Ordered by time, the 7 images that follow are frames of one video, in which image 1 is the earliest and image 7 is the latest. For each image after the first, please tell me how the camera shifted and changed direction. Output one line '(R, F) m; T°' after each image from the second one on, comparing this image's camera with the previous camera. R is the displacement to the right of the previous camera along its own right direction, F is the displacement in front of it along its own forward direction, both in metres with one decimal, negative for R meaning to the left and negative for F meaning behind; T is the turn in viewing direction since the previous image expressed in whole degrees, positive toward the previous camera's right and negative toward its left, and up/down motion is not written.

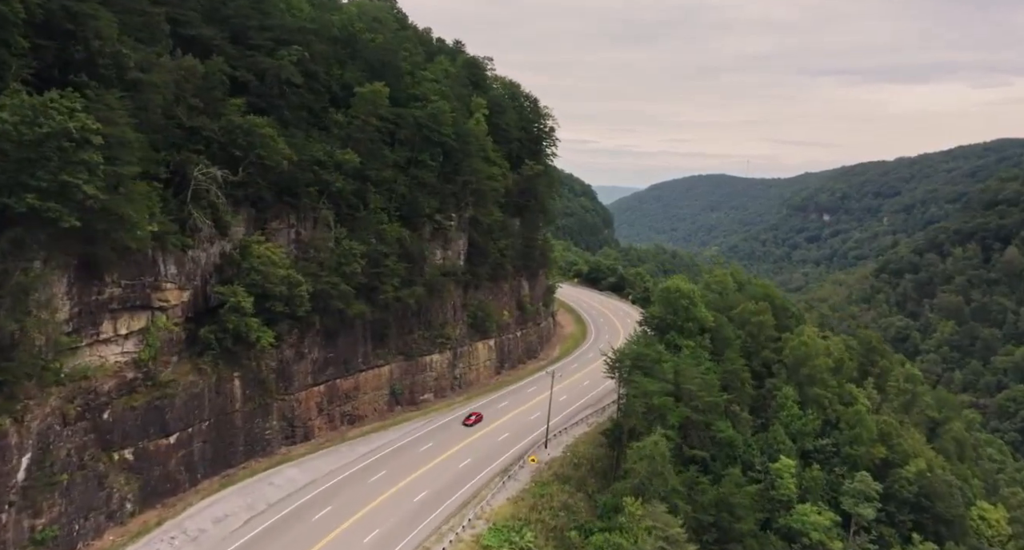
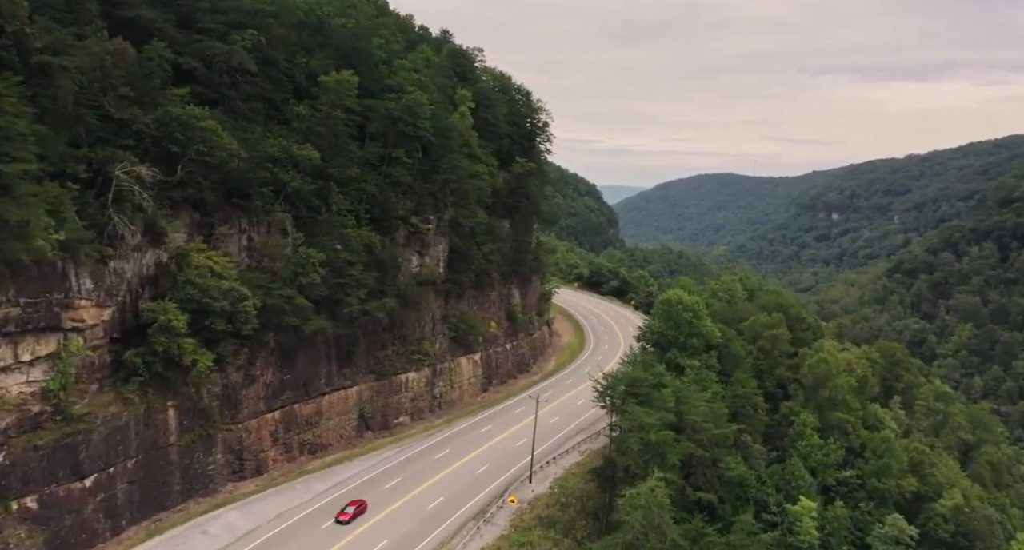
(+1.4, +5.4) m; -1°
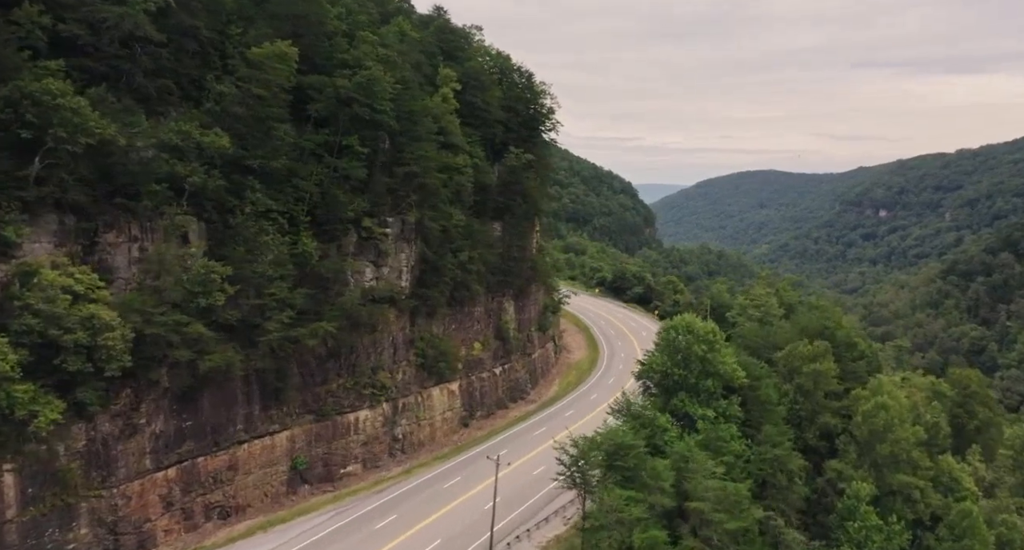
(+3.1, +9.3) m; -3°
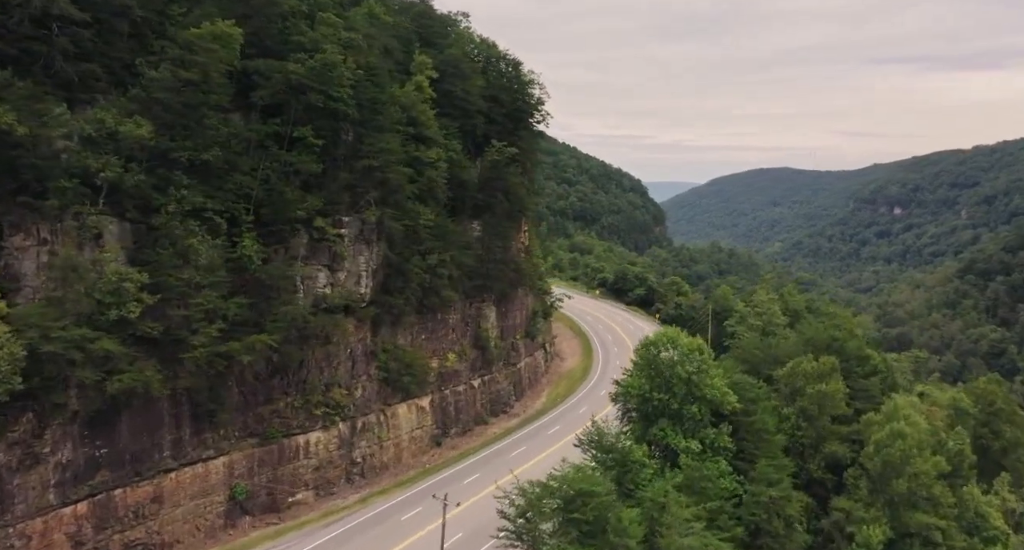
(+1.8, +4.2) m; -1°
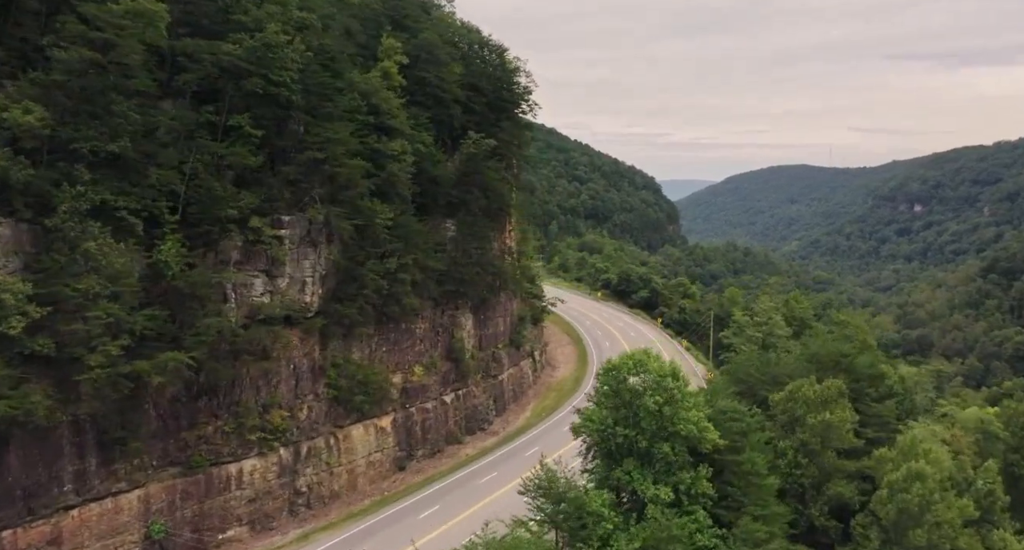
(+2.1, +4.3) m; -1°
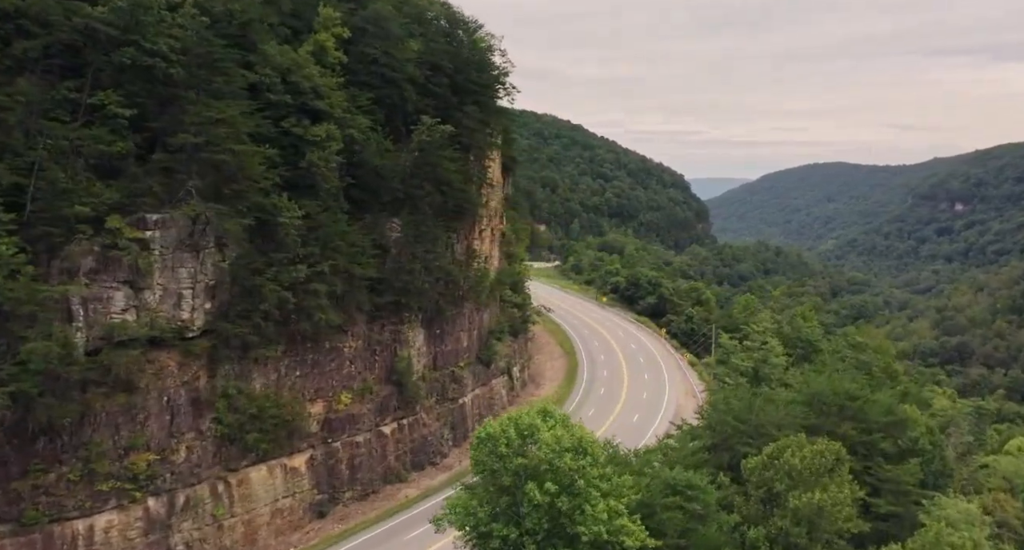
(+3.5, +6.5) m; -2°
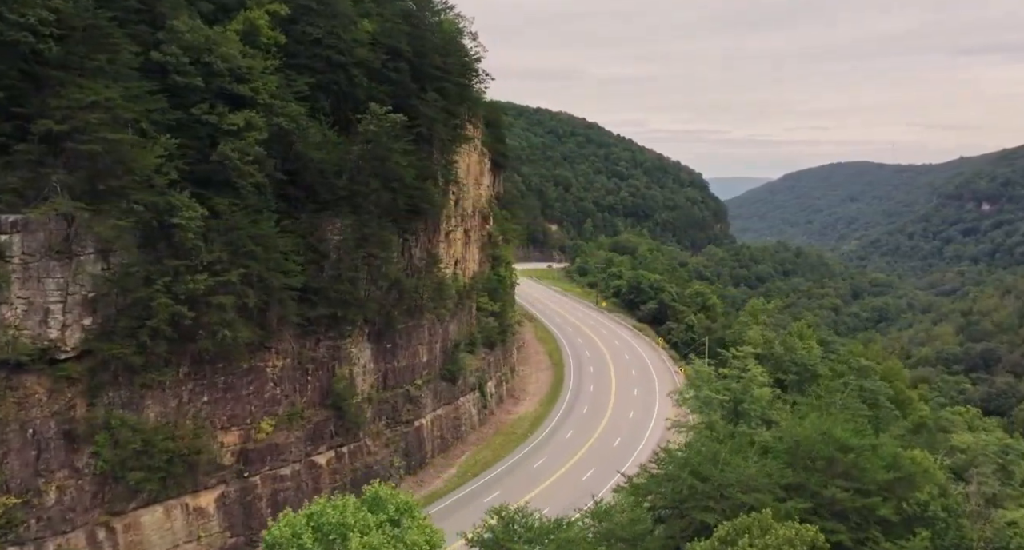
(+2.5, +4.5) m; -1°
